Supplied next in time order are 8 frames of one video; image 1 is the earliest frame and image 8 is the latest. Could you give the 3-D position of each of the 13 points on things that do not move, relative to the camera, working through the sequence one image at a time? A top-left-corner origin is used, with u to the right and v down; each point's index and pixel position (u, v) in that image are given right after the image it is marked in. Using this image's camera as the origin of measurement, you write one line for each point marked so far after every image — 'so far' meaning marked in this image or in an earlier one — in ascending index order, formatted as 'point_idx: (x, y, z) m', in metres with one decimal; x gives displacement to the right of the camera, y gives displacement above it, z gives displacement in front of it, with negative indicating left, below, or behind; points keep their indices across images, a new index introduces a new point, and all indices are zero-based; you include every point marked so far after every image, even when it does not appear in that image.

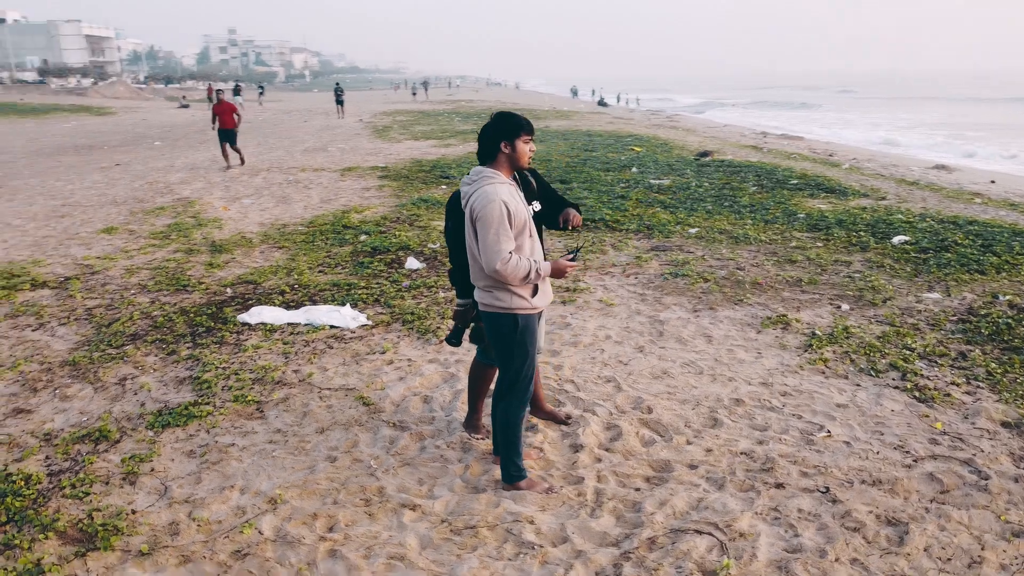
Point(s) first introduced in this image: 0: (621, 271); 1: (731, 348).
0: (+0.9, +0.1, +7.1) m
1: (+1.4, -0.4, +5.2) m
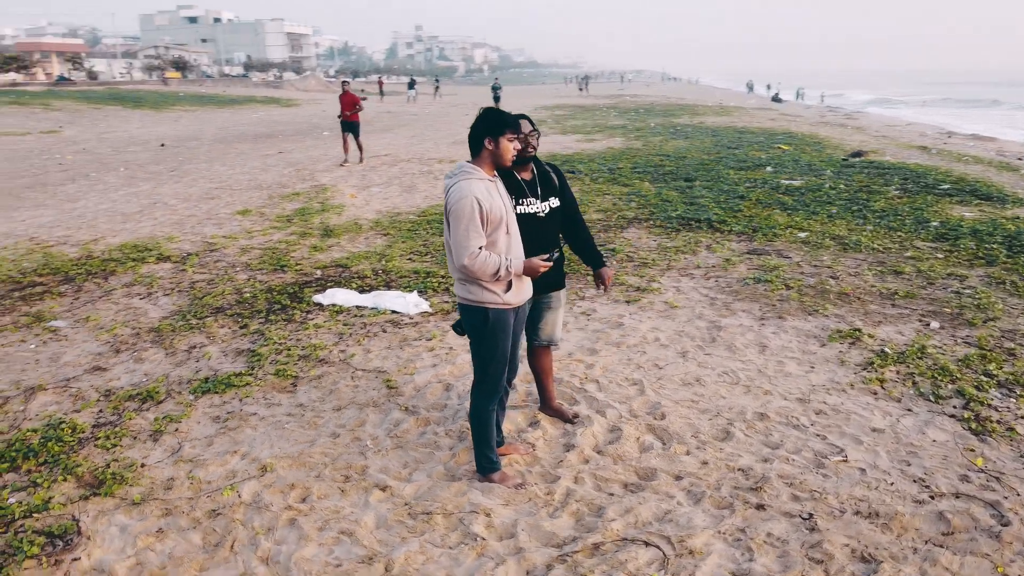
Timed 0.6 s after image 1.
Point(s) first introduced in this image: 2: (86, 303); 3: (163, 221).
0: (+1.6, +0.1, +6.8) m
1: (+1.6, -0.4, +4.9) m
2: (-3.3, -0.1, +6.1) m
3: (-4.1, +0.8, +9.5) m
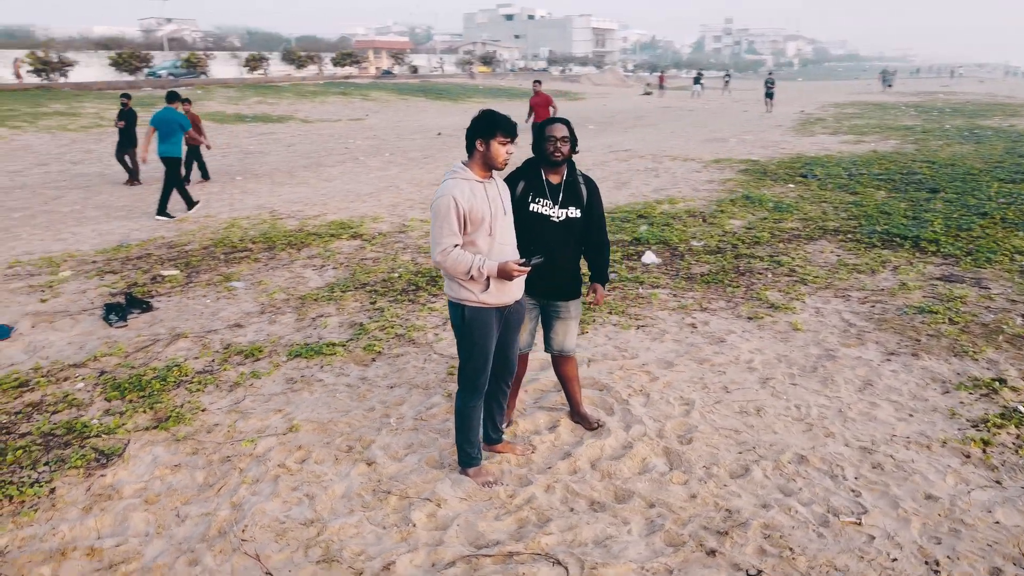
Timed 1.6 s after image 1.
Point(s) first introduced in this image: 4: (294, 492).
0: (+2.6, -0.1, +6.1) m
1: (+1.9, -0.6, +4.3) m
2: (-2.2, +0.2, +7.1) m
3: (-1.7, +1.1, +10.6) m
4: (-0.9, -0.9, +3.4) m
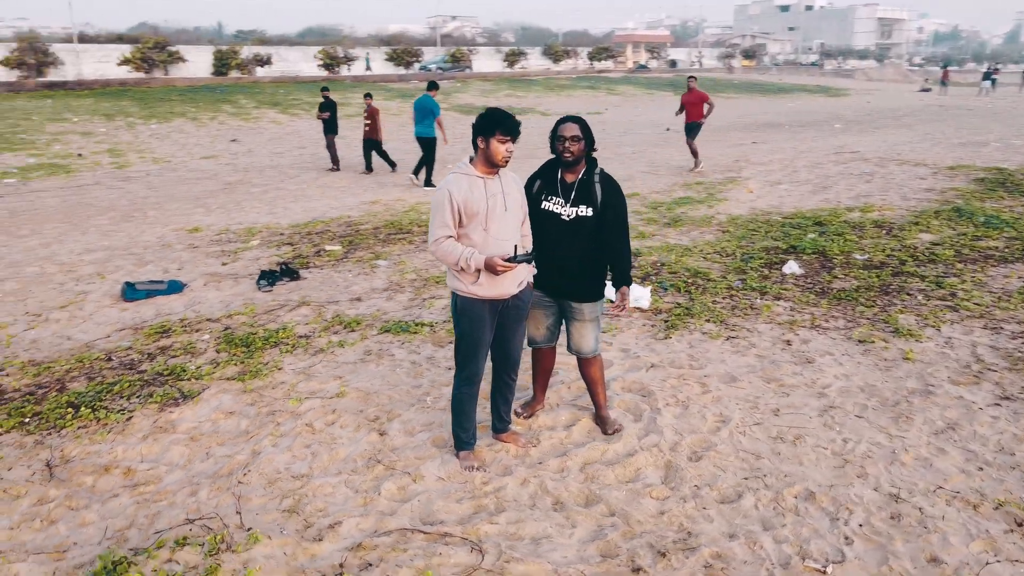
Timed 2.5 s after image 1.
0: (+3.3, -0.3, +5.2) m
1: (+2.0, -0.7, +3.7) m
2: (-0.9, +0.4, +7.7) m
3: (+0.6, +1.2, +10.8) m
4: (-1.0, -0.8, +3.8) m
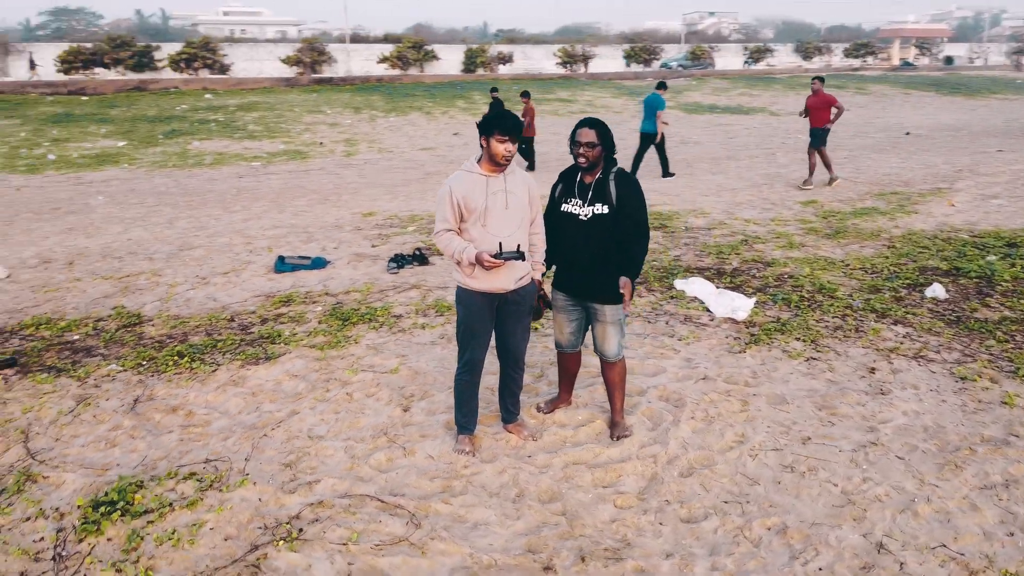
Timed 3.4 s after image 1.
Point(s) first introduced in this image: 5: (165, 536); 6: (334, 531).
0: (+3.6, -0.5, +4.3) m
1: (+1.9, -0.9, +3.3) m
2: (+0.3, +0.4, +7.9) m
3: (+2.8, +1.1, +10.4) m
4: (-0.9, -0.7, +4.2) m
5: (-1.3, -0.9, +3.1) m
6: (-0.7, -0.9, +3.1) m
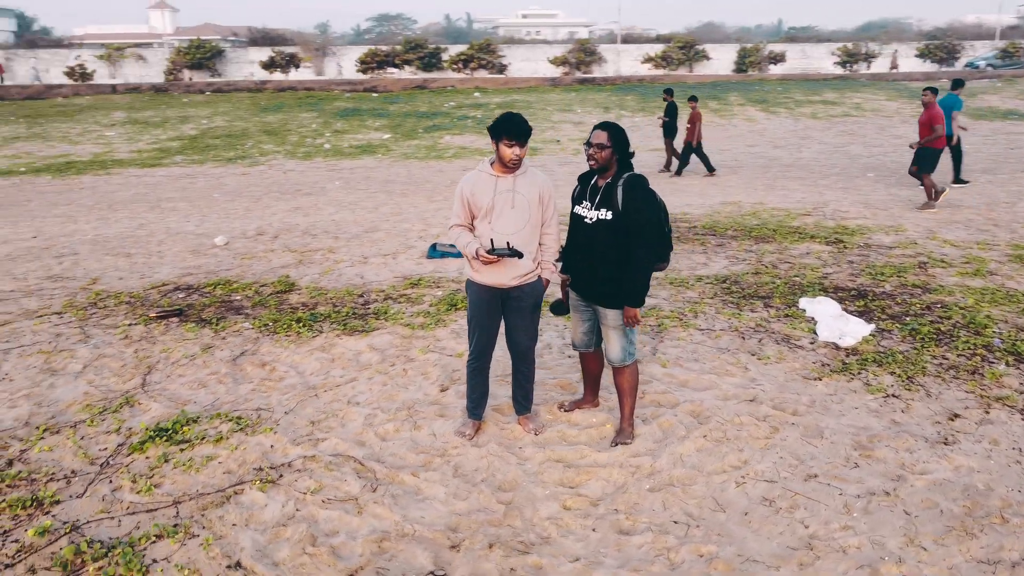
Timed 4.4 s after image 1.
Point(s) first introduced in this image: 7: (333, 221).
0: (+3.5, -0.8, +3.3) m
1: (+1.6, -1.0, +2.8) m
2: (+1.8, +0.3, +7.7) m
3: (+5.0, +0.8, +9.3) m
4: (-0.7, -0.6, +4.6) m
5: (-1.5, -0.8, +3.7) m
6: (-0.9, -0.8, +3.5) m
7: (-2.1, +0.8, +9.7) m
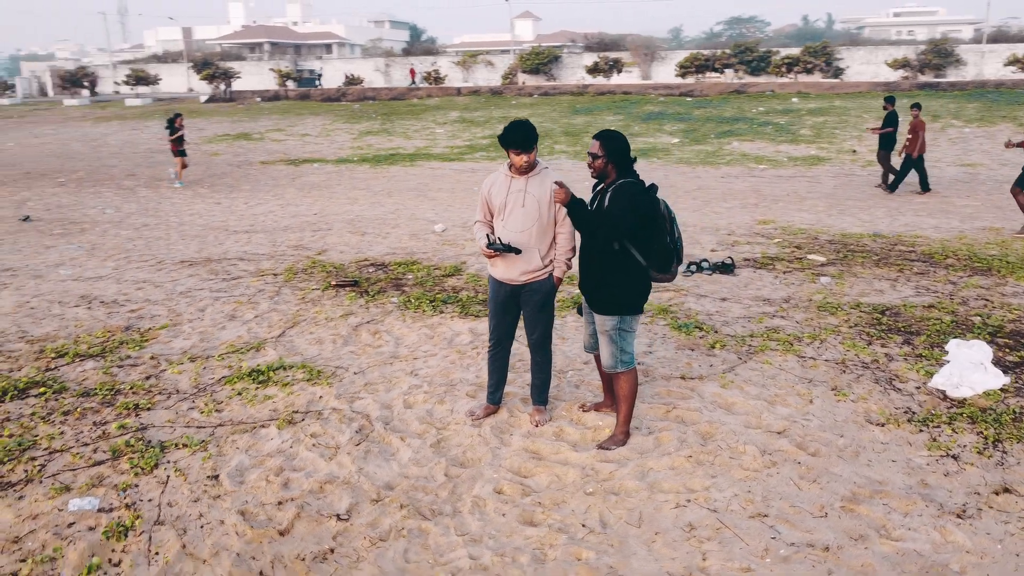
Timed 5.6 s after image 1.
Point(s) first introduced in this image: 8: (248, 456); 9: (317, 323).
0: (+2.9, -1.2, +2.2) m
1: (+1.0, -1.1, +2.5) m
2: (+3.2, +0.1, +6.9) m
3: (+6.8, +0.2, +7.1) m
4: (-0.4, -0.5, +5.1) m
5: (-1.5, -0.6, +4.6) m
6: (-1.0, -0.7, +4.1) m
7: (+0.5, +0.9, +10.3) m
8: (-1.3, -0.8, +3.8) m
9: (-1.5, -0.3, +6.0) m
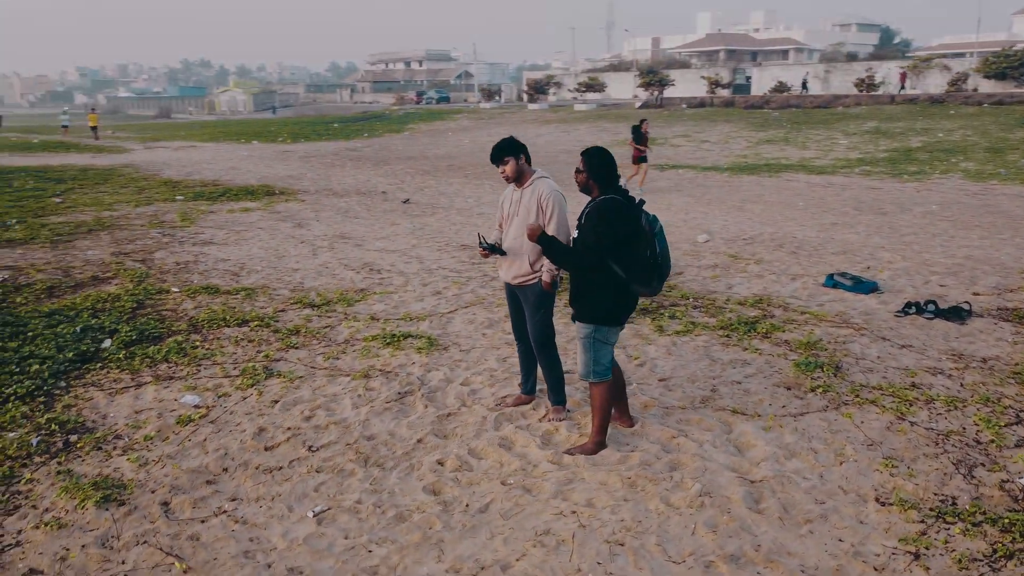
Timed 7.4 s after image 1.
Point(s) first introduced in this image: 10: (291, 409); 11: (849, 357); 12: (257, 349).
0: (+1.5, -1.4, +1.3) m
1: (0.0, -1.2, +2.6) m
2: (+4.2, -0.4, +5.2) m
3: (+7.4, -0.8, +3.5) m
4: (+0.2, -0.5, +5.5) m
5: (-1.0, -0.4, +5.6) m
6: (-0.8, -0.6, +5.0) m
7: (+3.7, +0.6, +9.4) m
8: (-1.2, -0.6, +4.8) m
9: (-0.2, -0.2, +6.8) m
10: (-1.3, -0.7, +4.6) m
11: (+2.2, -0.5, +5.3) m
12: (-1.8, -0.4, +5.7) m
